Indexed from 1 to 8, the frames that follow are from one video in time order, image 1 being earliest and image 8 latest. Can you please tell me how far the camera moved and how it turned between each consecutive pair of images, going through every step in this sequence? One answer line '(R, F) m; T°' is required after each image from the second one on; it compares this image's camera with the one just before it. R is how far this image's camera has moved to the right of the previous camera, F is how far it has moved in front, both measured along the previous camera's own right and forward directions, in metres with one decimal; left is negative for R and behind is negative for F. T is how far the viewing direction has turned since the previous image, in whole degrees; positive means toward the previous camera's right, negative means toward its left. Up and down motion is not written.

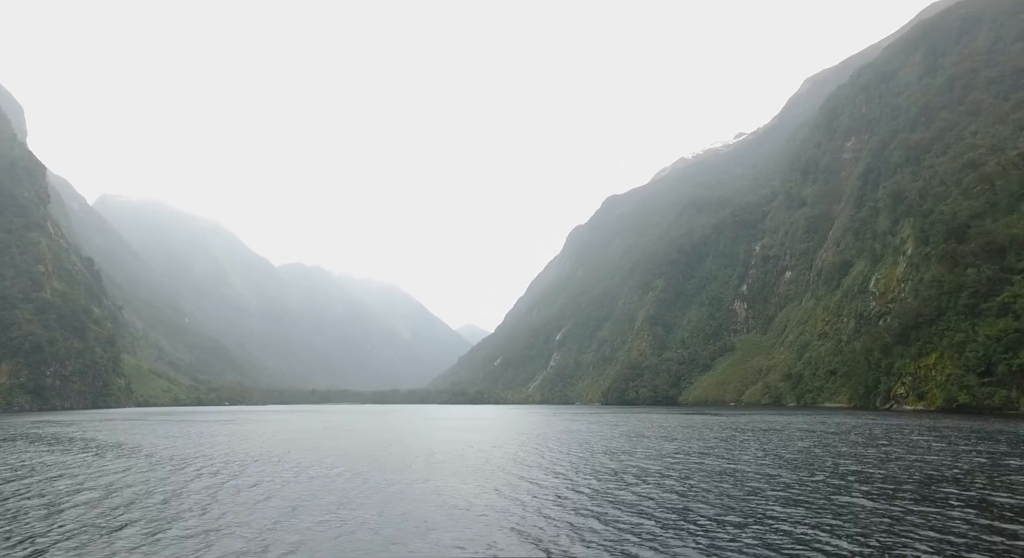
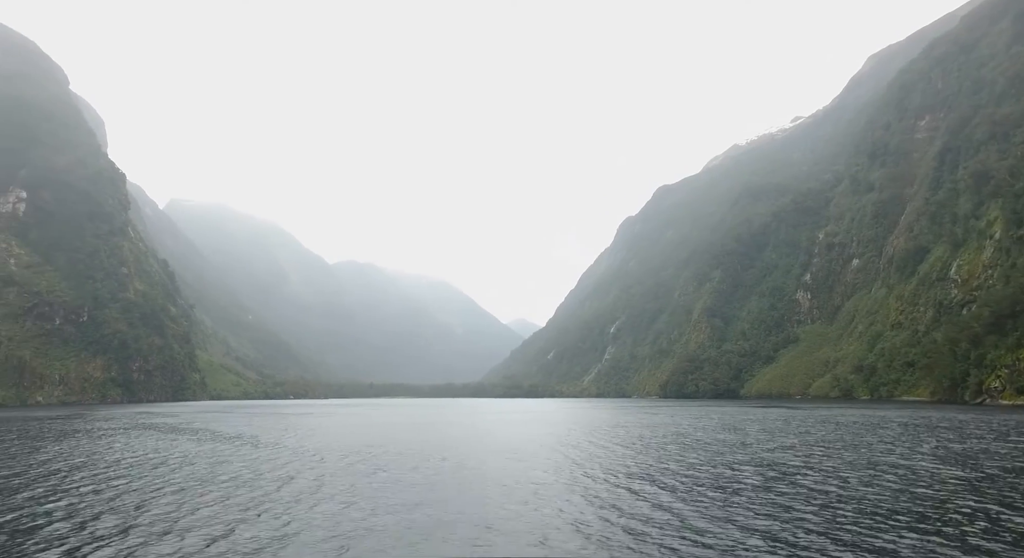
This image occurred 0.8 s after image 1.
(-2.5, -0.9) m; -5°
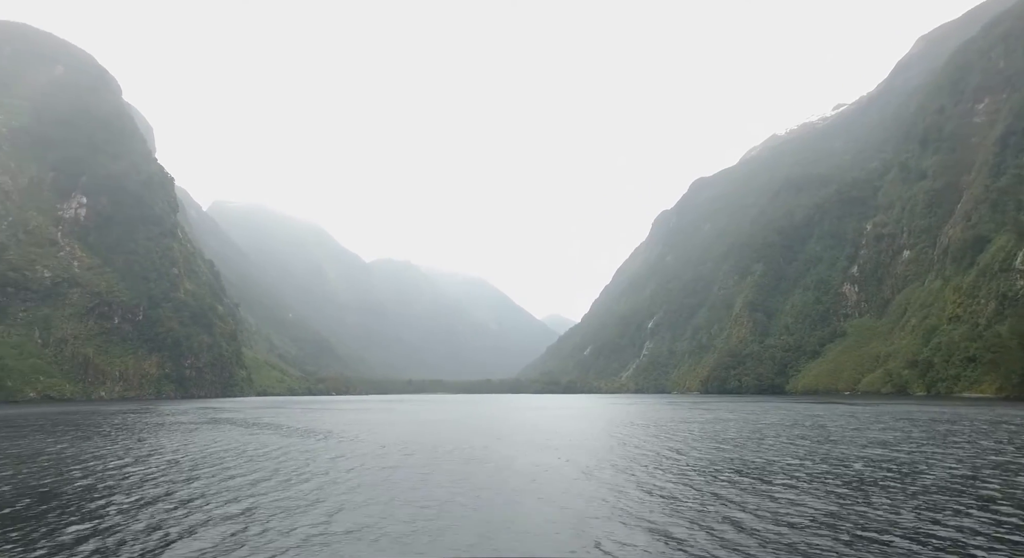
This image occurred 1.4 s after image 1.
(-2.0, -0.2) m; -3°
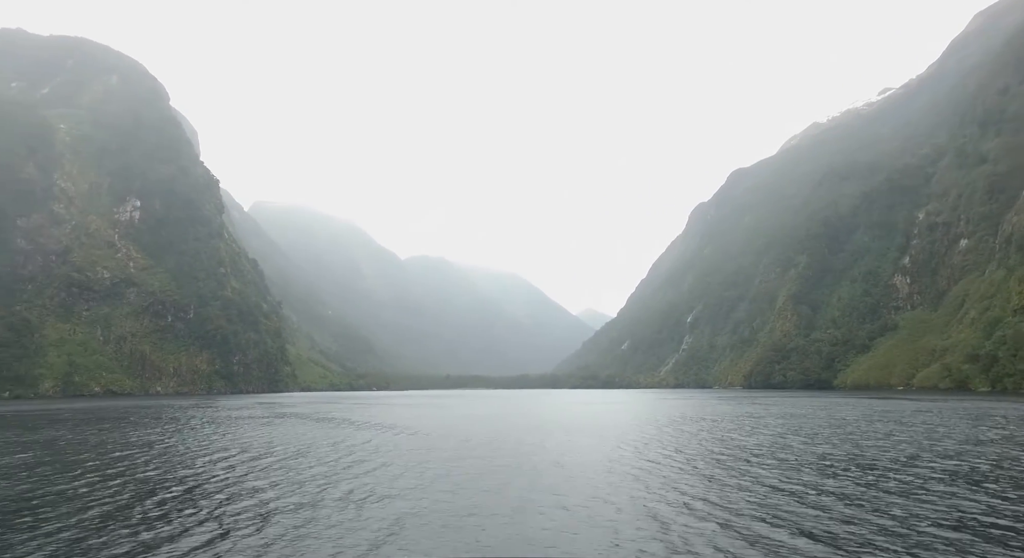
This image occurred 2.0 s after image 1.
(-2.0, +0.1) m; -3°
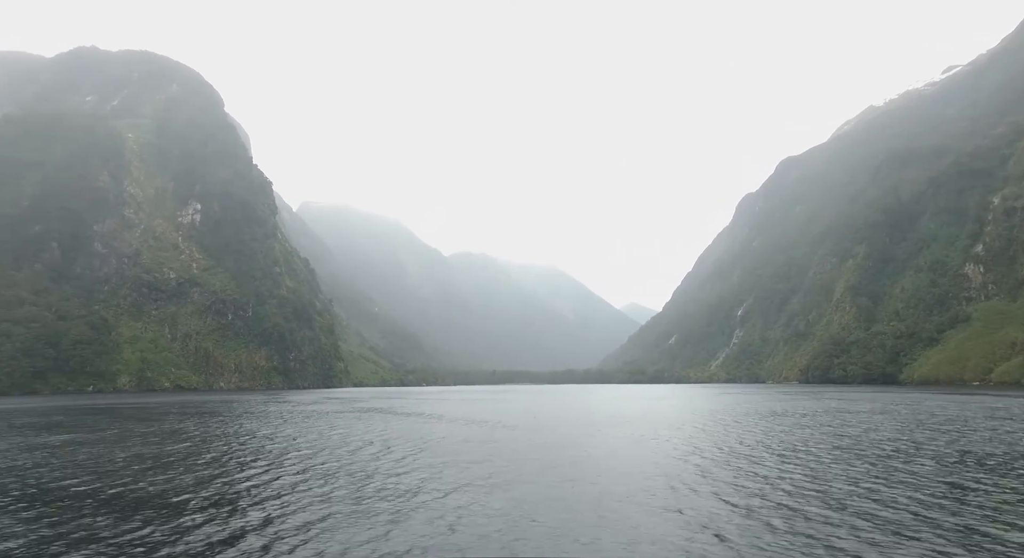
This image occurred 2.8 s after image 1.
(-2.4, +0.2) m; -4°
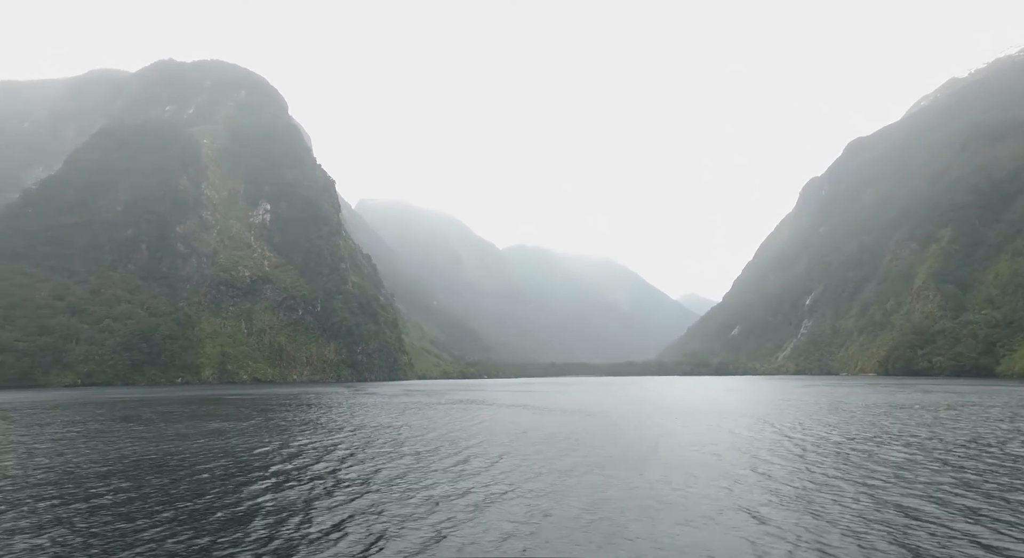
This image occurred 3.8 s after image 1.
(-3.0, +0.8) m; -5°
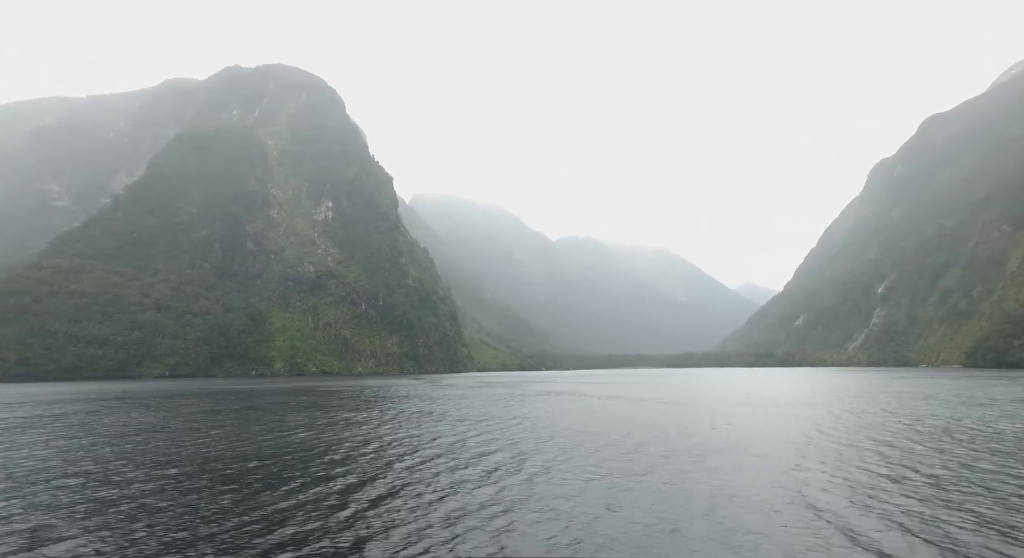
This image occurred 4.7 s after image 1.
(-2.9, +0.9) m; -5°
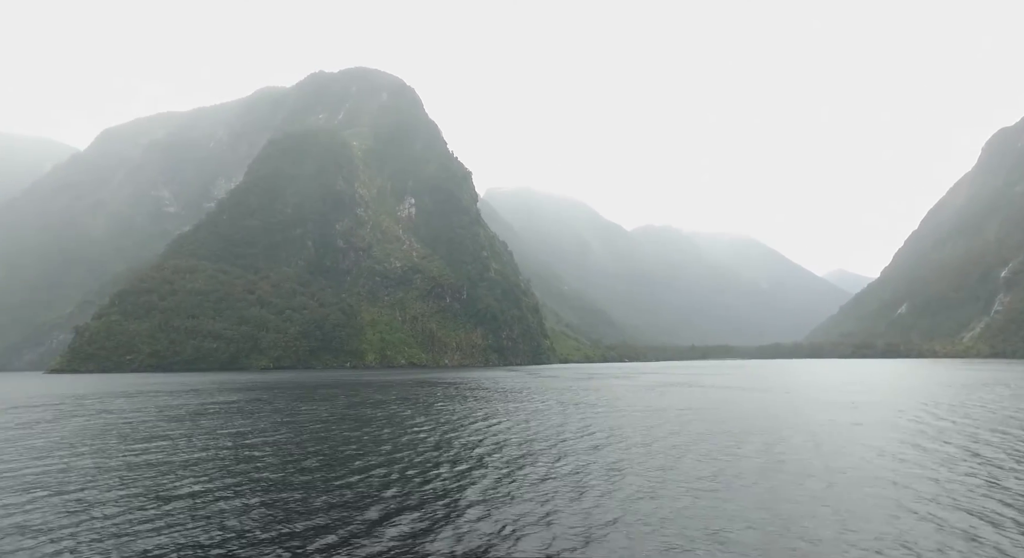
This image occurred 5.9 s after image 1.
(-4.1, +2.4) m; -8°
